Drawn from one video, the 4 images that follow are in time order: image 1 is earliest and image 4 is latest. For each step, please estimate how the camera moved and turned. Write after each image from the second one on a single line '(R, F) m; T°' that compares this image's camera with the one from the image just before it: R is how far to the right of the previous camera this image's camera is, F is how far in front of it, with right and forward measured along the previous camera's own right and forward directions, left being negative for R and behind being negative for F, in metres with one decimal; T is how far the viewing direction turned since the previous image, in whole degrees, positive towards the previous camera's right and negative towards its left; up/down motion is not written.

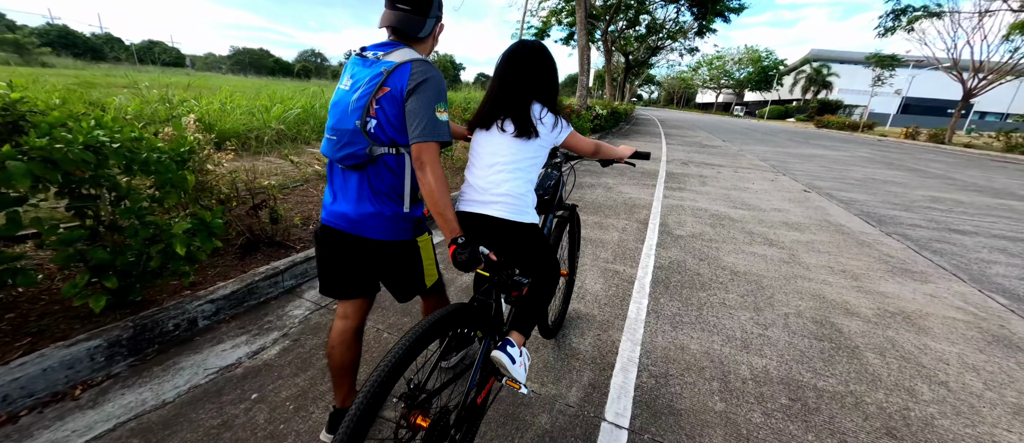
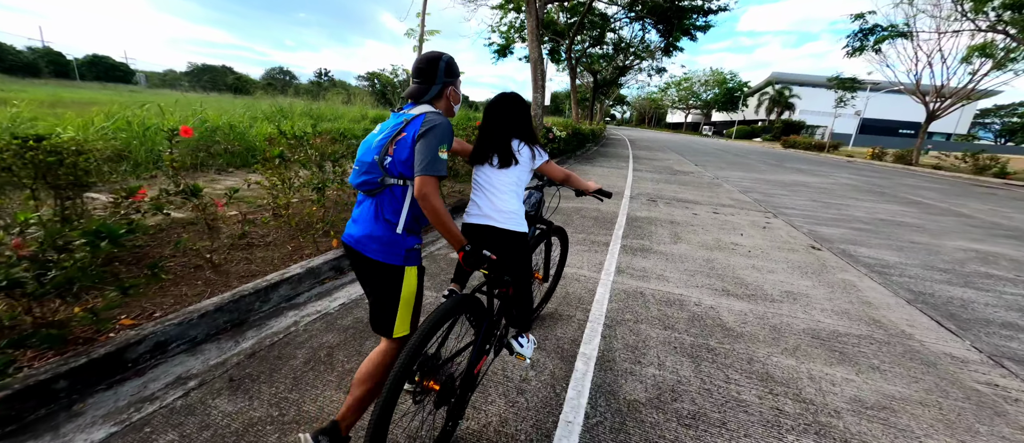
(+1.1, +2.1) m; +3°
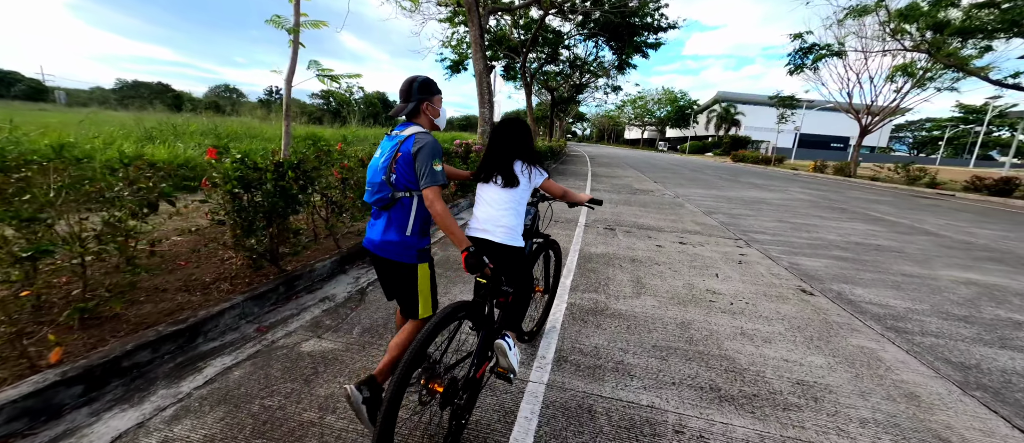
(+0.6, +1.3) m; +5°
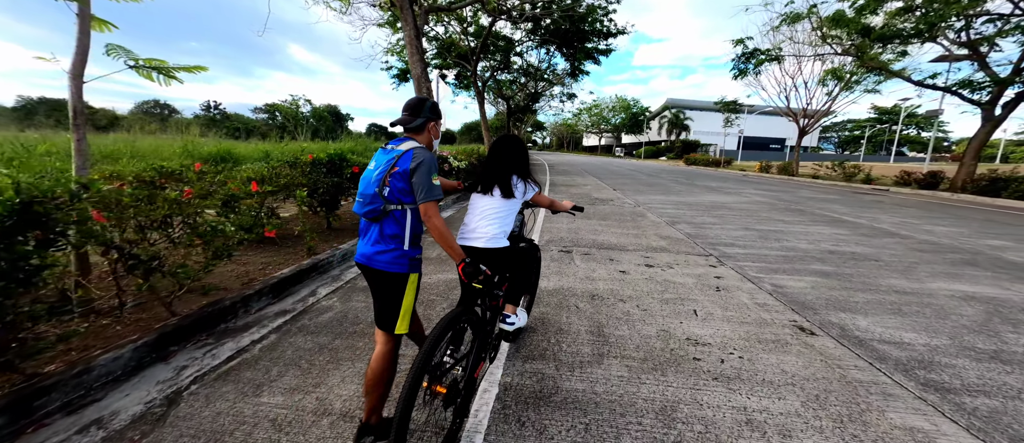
(+0.4, +1.1) m; +6°
